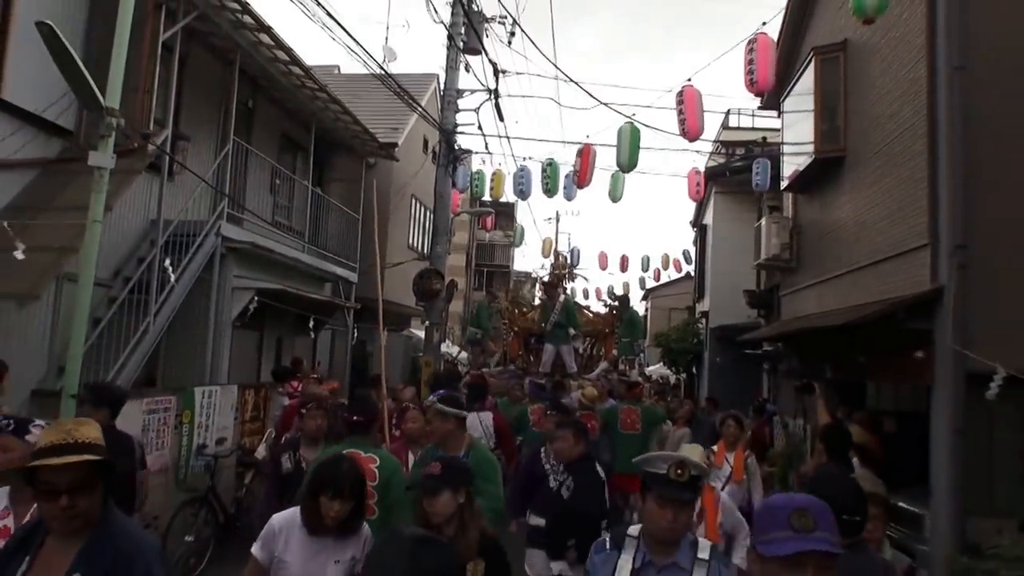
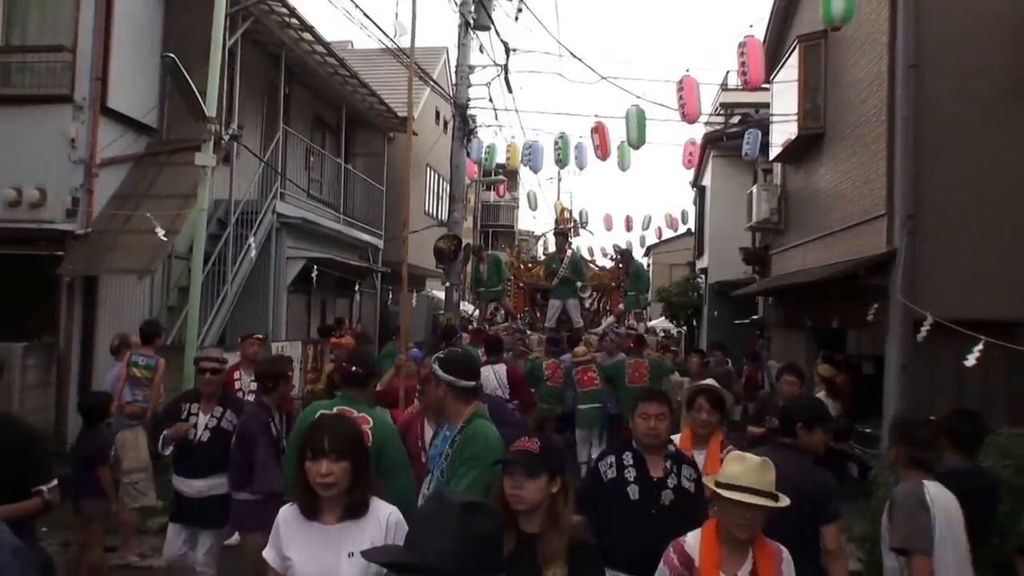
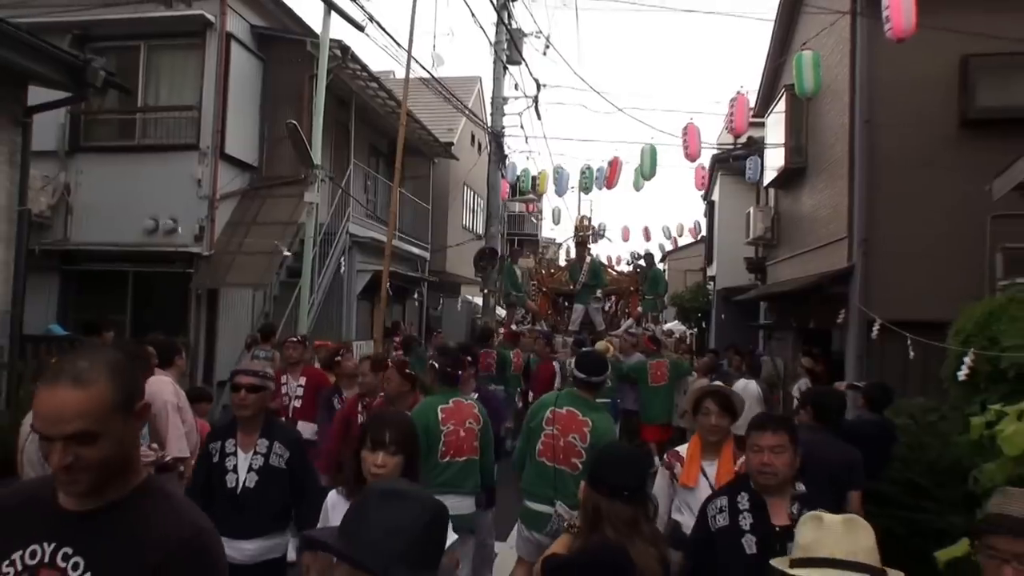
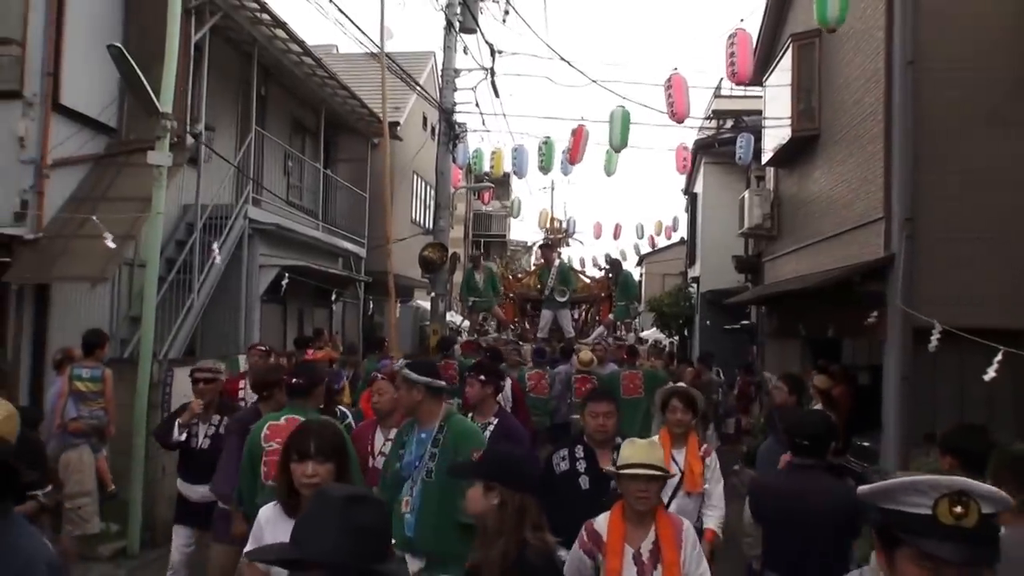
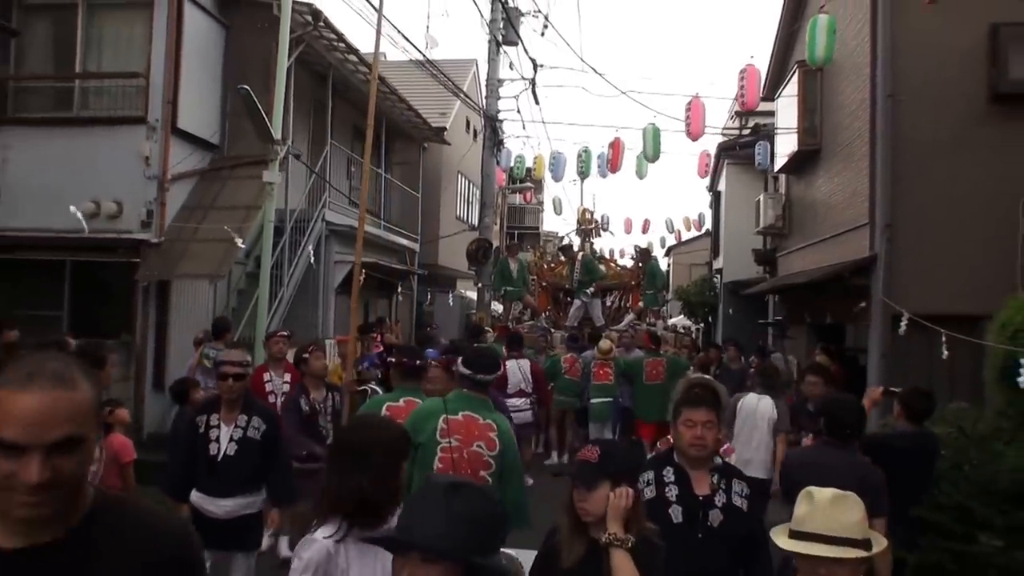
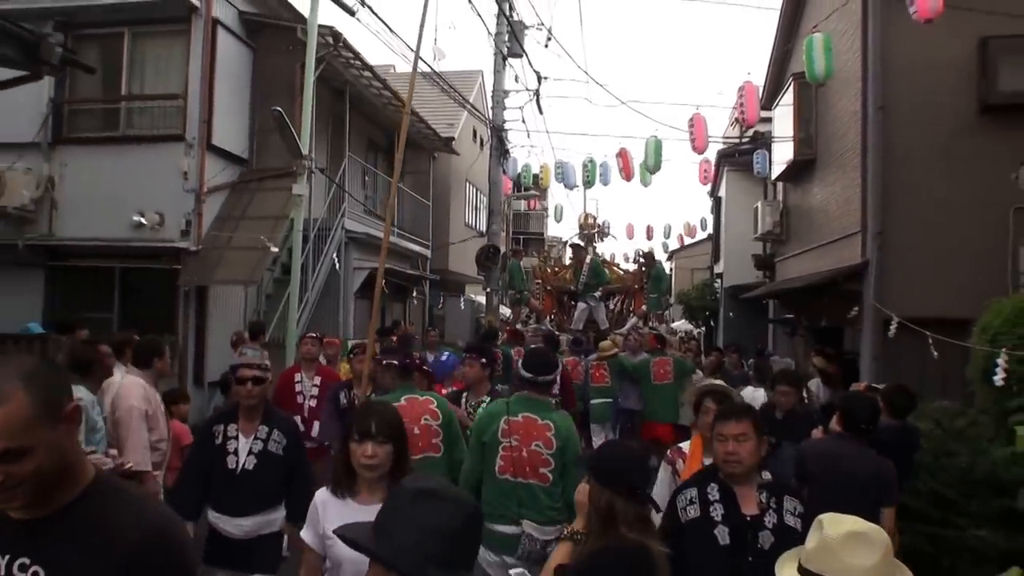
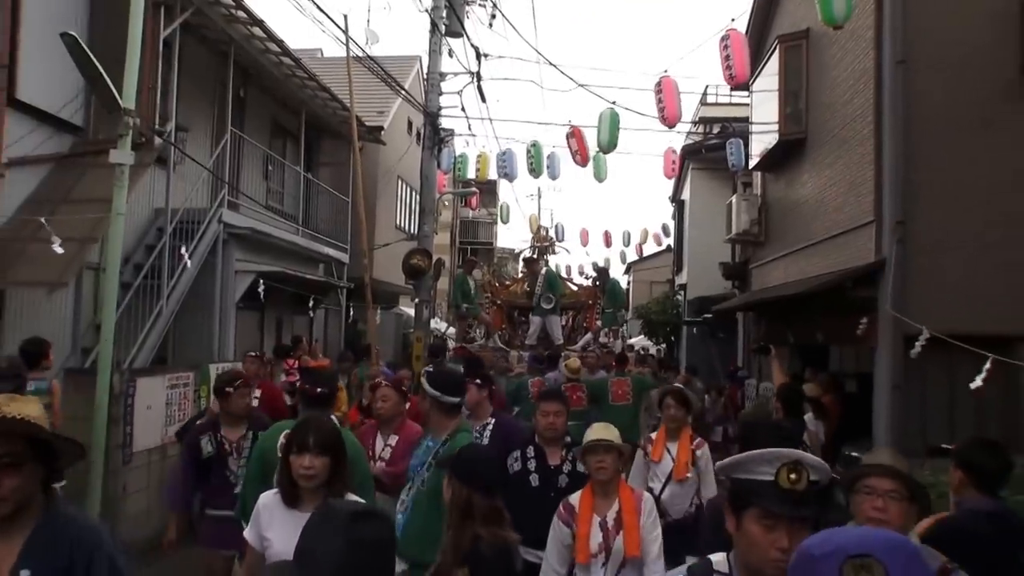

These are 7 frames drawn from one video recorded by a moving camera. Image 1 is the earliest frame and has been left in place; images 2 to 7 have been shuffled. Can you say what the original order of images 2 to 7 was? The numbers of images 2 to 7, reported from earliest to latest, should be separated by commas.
7, 4, 2, 5, 6, 3
